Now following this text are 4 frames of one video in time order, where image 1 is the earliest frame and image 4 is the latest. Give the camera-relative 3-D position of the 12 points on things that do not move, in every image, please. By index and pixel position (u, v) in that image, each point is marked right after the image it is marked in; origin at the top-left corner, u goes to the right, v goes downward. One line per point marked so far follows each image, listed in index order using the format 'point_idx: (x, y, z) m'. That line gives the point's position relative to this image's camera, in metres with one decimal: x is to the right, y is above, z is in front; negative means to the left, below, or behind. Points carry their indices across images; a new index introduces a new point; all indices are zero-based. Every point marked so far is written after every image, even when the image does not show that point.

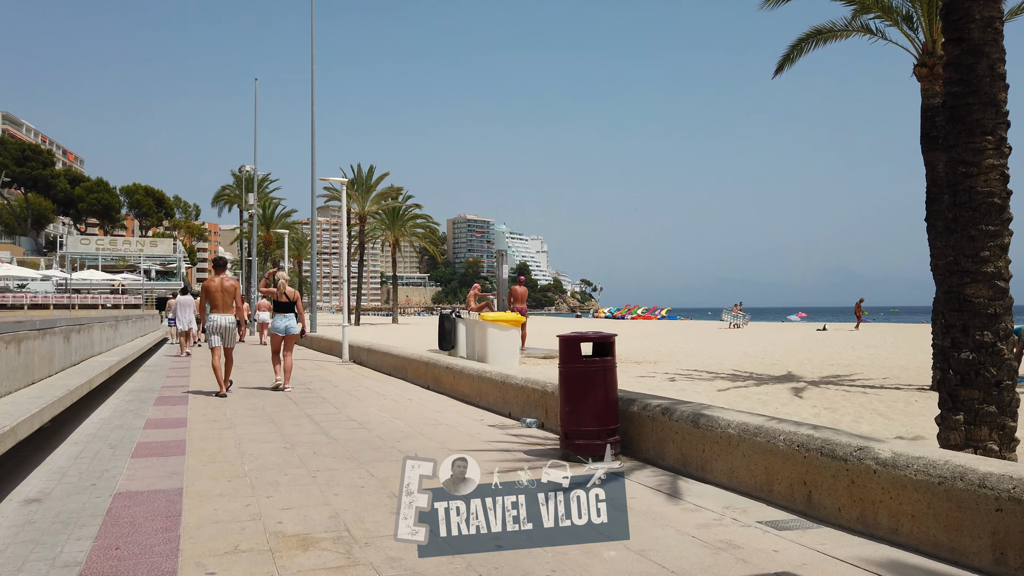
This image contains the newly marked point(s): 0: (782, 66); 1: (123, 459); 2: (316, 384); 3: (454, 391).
0: (+4.4, +3.6, +12.5) m
1: (-3.0, -1.3, +6.0) m
2: (-3.1, -1.5, +12.1) m
3: (-0.8, -1.4, +10.1) m
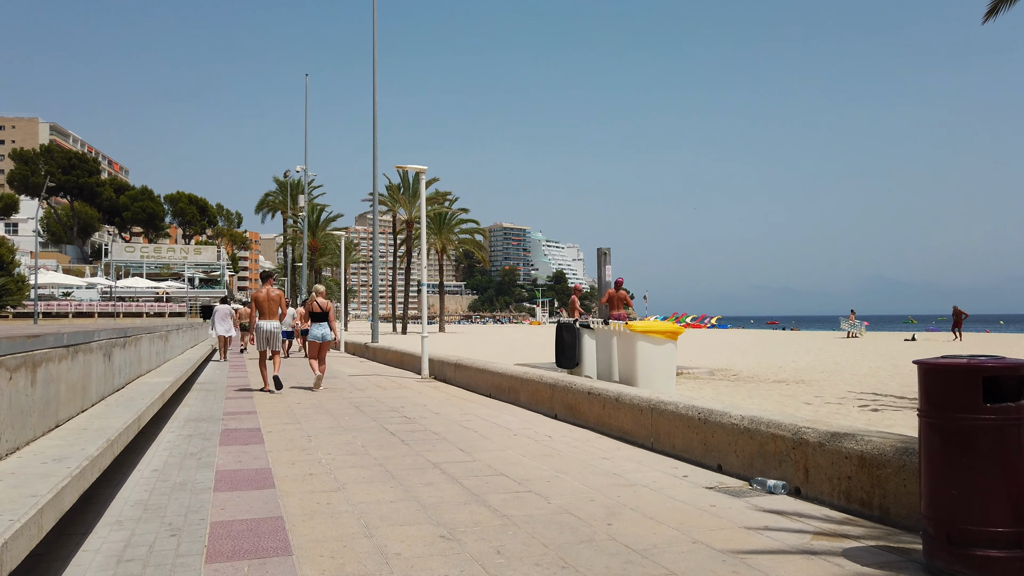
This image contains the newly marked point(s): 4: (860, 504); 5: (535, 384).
0: (+6.2, +3.6, +9.9) m
1: (-1.5, -1.3, +3.6) m
2: (-1.3, -1.5, +9.8) m
3: (+1.0, -1.4, +7.7) m
4: (+2.1, -1.3, +4.6) m
5: (+0.3, -1.2, +9.6) m
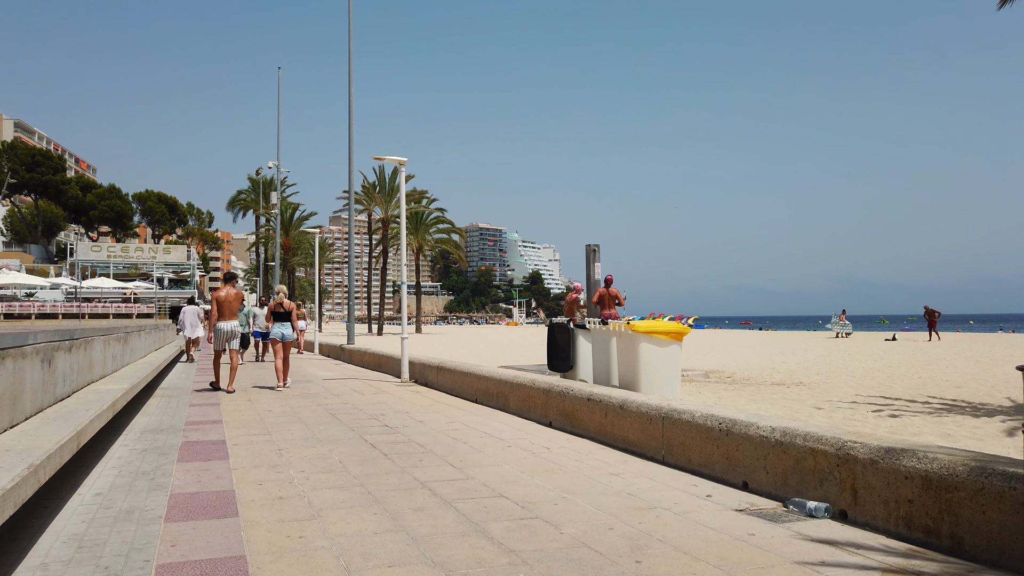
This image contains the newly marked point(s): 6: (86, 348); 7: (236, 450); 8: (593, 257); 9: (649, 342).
0: (+6.1, +3.6, +9.3) m
1: (-1.4, -1.3, +2.9) m
2: (-1.4, -1.5, +9.0) m
3: (+0.9, -1.4, +7.0) m
4: (+2.1, -1.3, +3.9) m
5: (+0.2, -1.2, +8.9) m
6: (-4.3, -0.6, +7.8) m
7: (-2.5, -1.4, +6.8) m
8: (+1.5, +0.6, +14.0) m
9: (+1.4, -0.6, +7.9) m
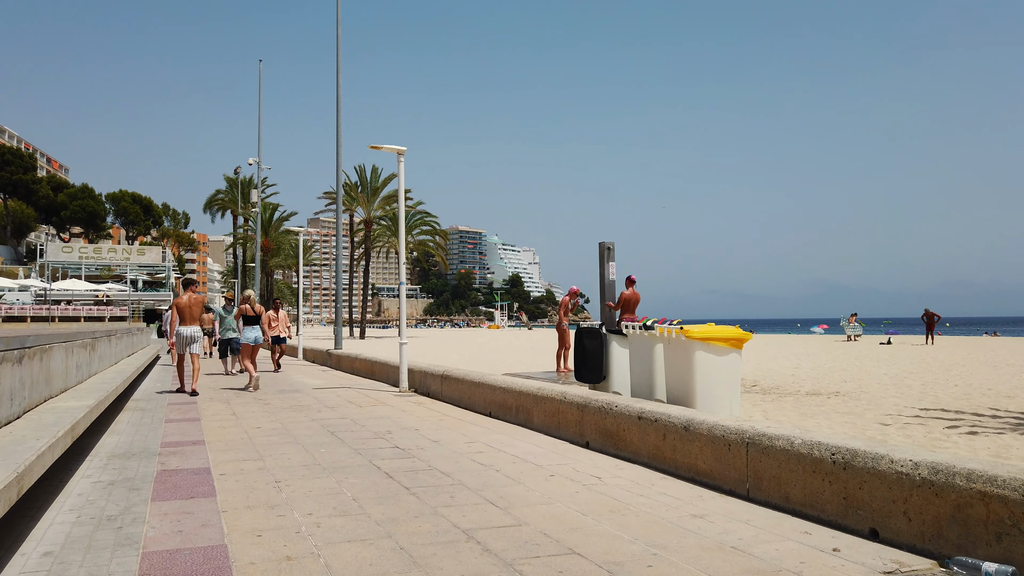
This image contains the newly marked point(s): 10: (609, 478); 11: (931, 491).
0: (+6.3, +3.6, +8.4) m
1: (-1.0, -1.2, +1.7) m
2: (-1.2, -1.5, +7.8) m
3: (+1.2, -1.3, +5.9) m
4: (+2.5, -1.2, +2.9) m
5: (+0.4, -1.2, +7.8) m
6: (-4.0, -0.6, +6.5) m
7: (-2.1, -1.4, +5.6) m
8: (+1.6, +0.6, +13.0) m
9: (+1.7, -0.6, +6.9) m
10: (+0.7, -1.4, +5.8) m
11: (+2.1, -1.0, +3.9) m
